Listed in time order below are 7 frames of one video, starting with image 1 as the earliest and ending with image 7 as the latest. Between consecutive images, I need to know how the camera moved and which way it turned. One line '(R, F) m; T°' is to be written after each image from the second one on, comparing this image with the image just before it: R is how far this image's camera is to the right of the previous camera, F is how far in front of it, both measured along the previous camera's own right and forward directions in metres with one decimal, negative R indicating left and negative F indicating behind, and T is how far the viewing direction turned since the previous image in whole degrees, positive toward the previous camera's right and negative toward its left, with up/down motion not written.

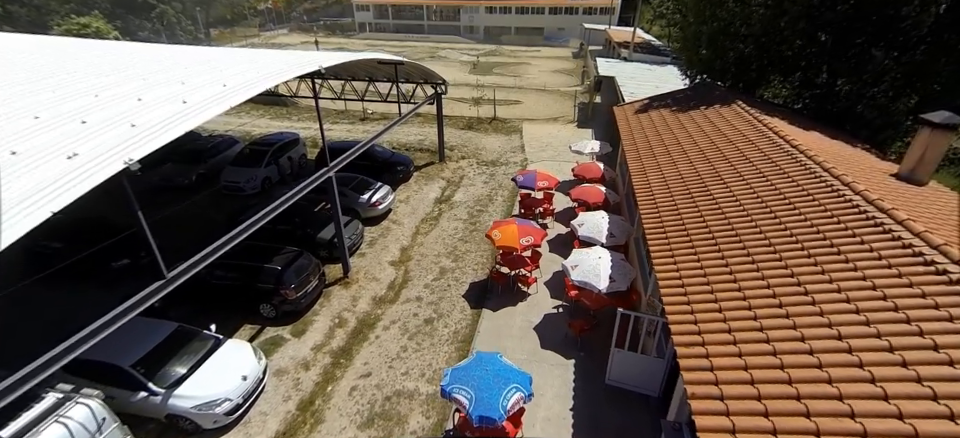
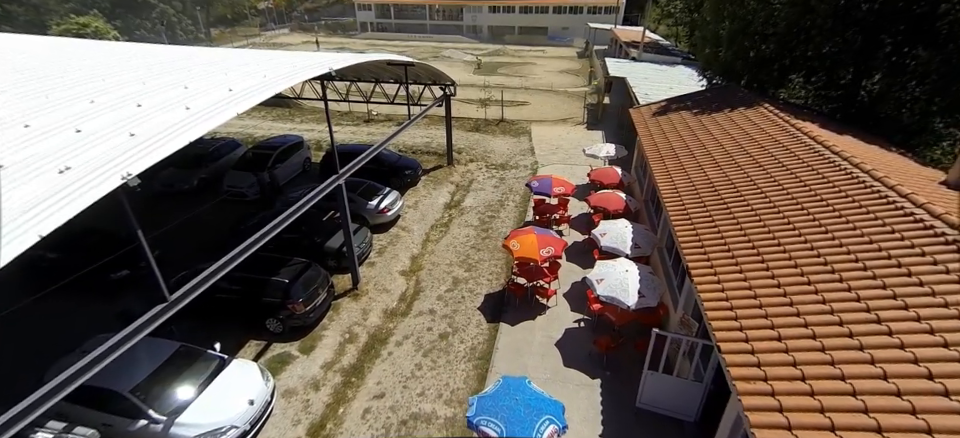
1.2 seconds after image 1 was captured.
(-0.4, +0.5) m; 0°
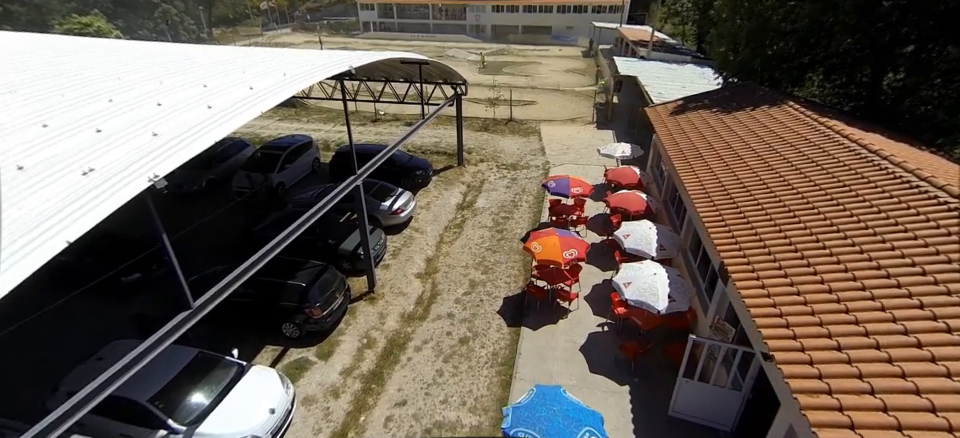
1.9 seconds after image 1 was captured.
(-0.5, +0.3) m; 0°
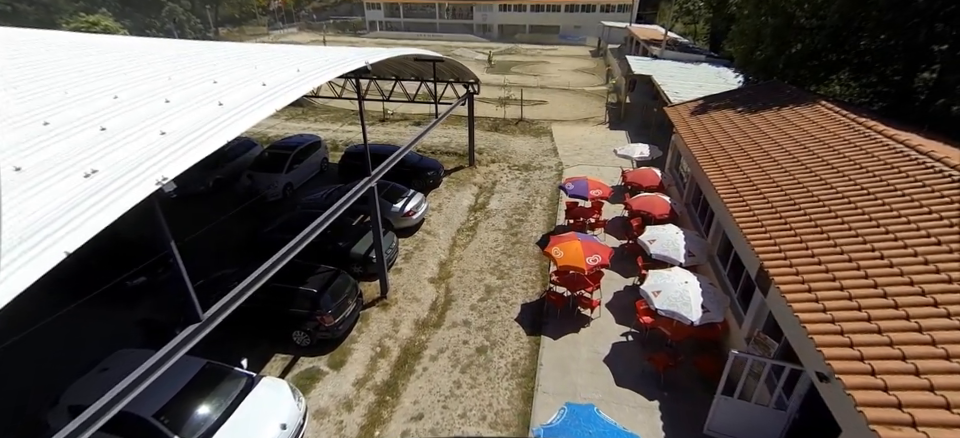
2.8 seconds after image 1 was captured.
(-0.4, +0.4) m; 0°
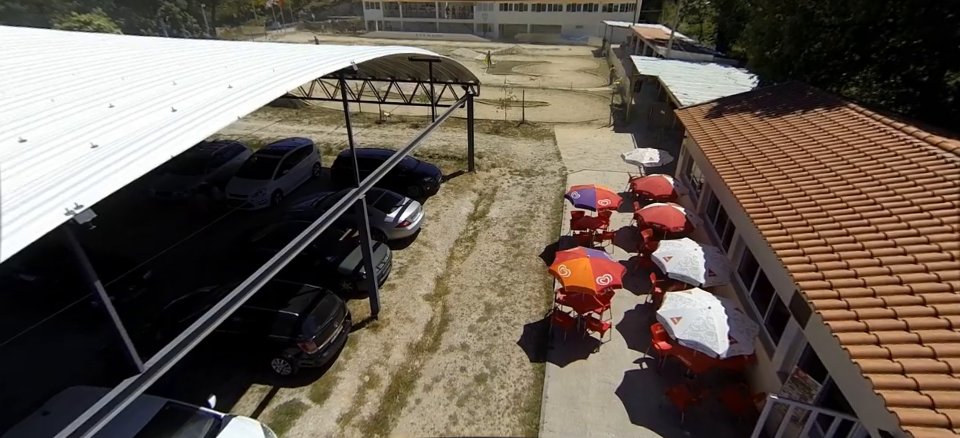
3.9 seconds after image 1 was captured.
(0.0, +0.9) m; 0°
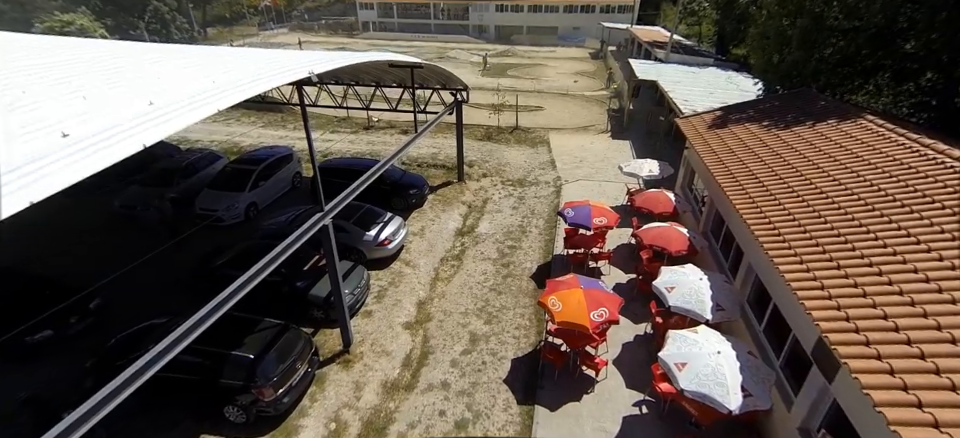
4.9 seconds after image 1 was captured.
(+0.3, +0.9) m; 0°
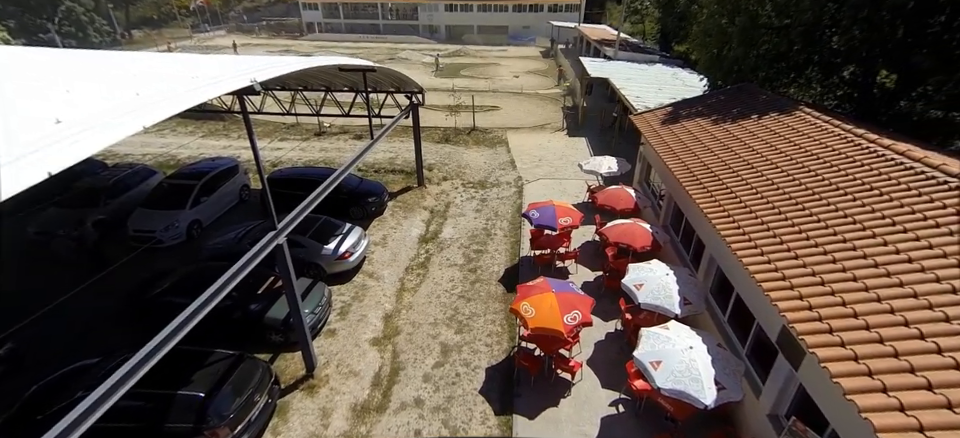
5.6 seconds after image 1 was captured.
(-0.1, +0.3) m; +5°
